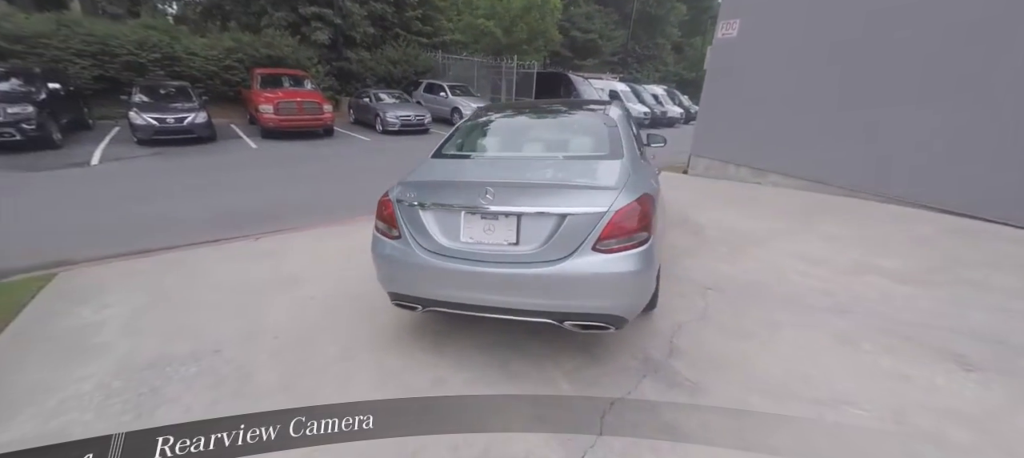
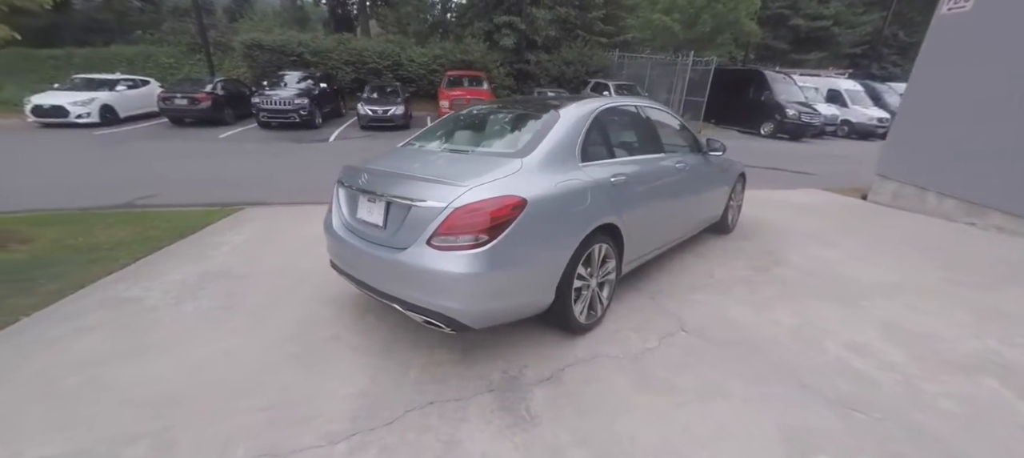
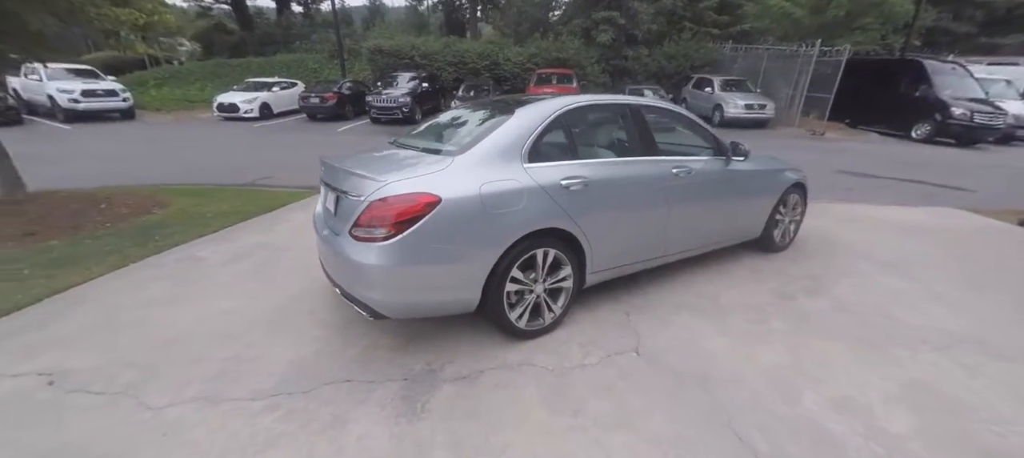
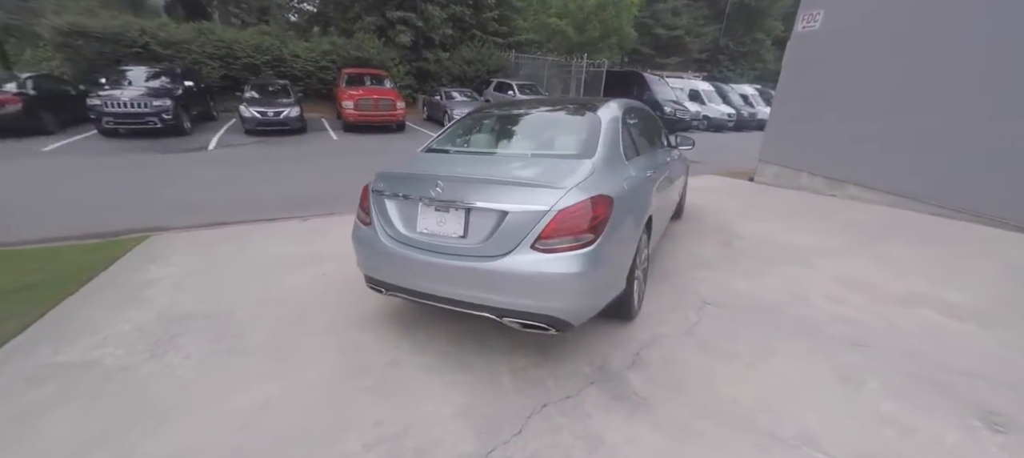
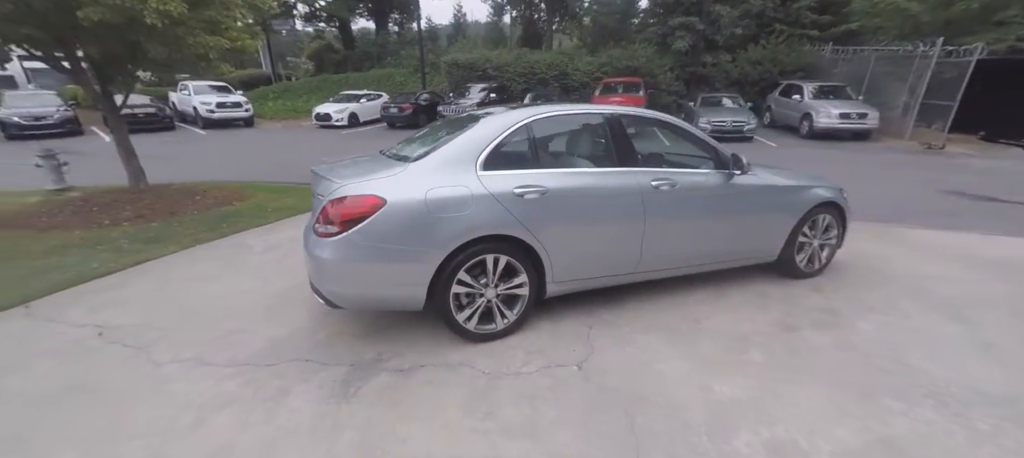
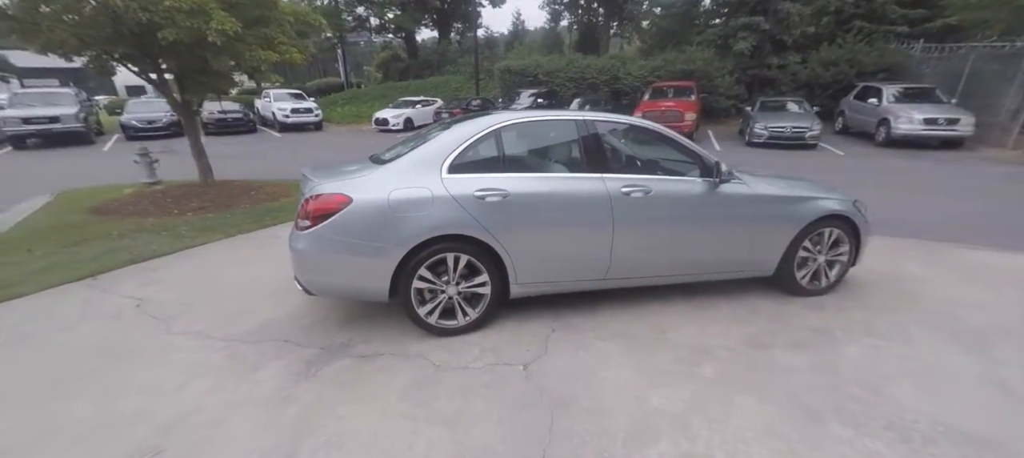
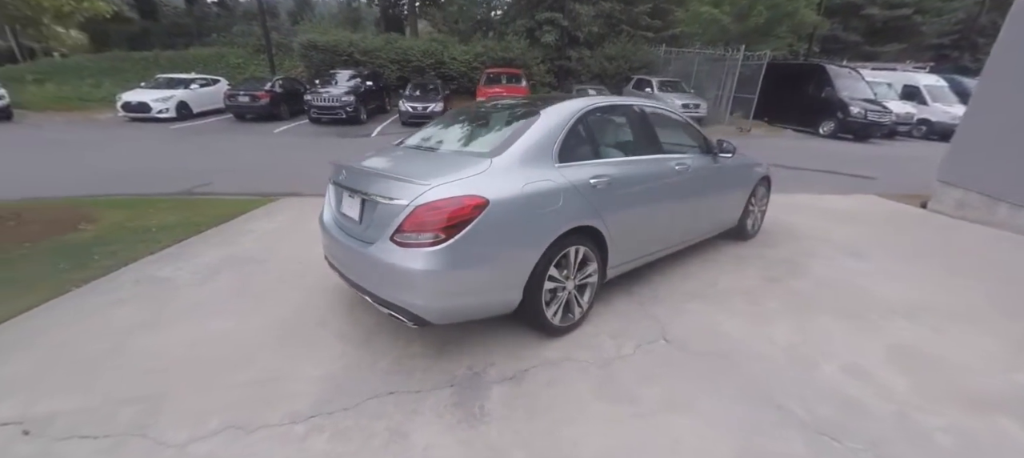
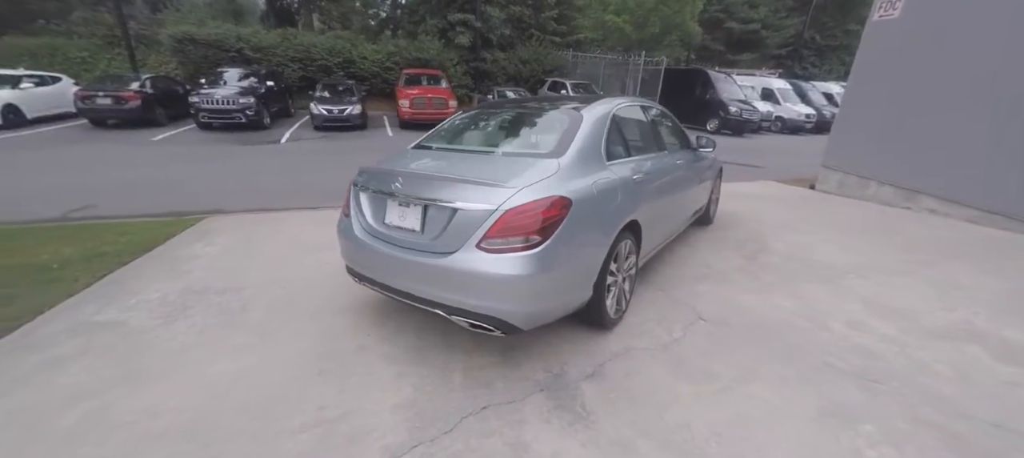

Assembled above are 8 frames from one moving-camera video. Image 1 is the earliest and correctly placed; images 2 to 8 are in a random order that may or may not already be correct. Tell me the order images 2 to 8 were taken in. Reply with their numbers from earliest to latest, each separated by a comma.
4, 8, 2, 7, 3, 5, 6
